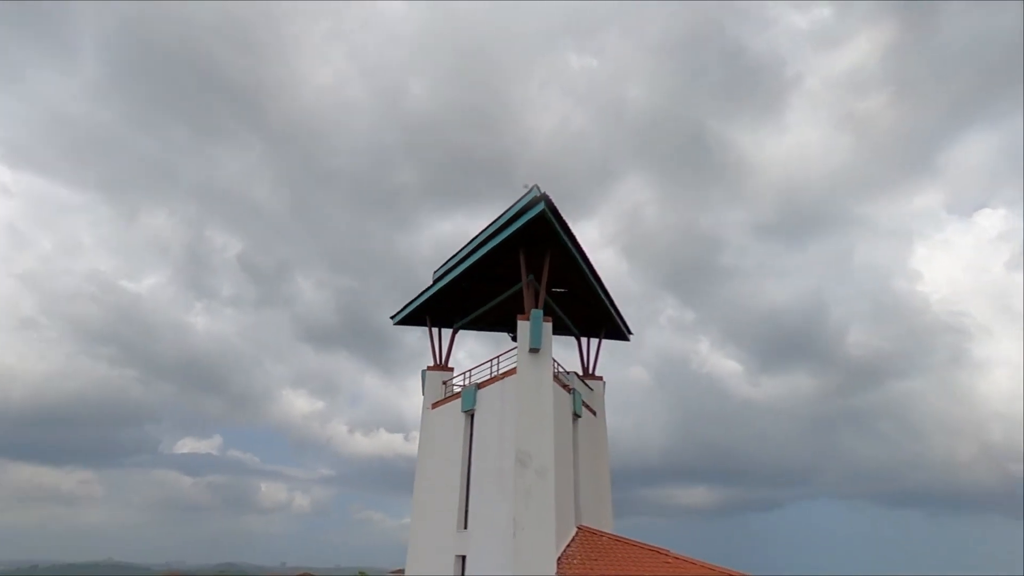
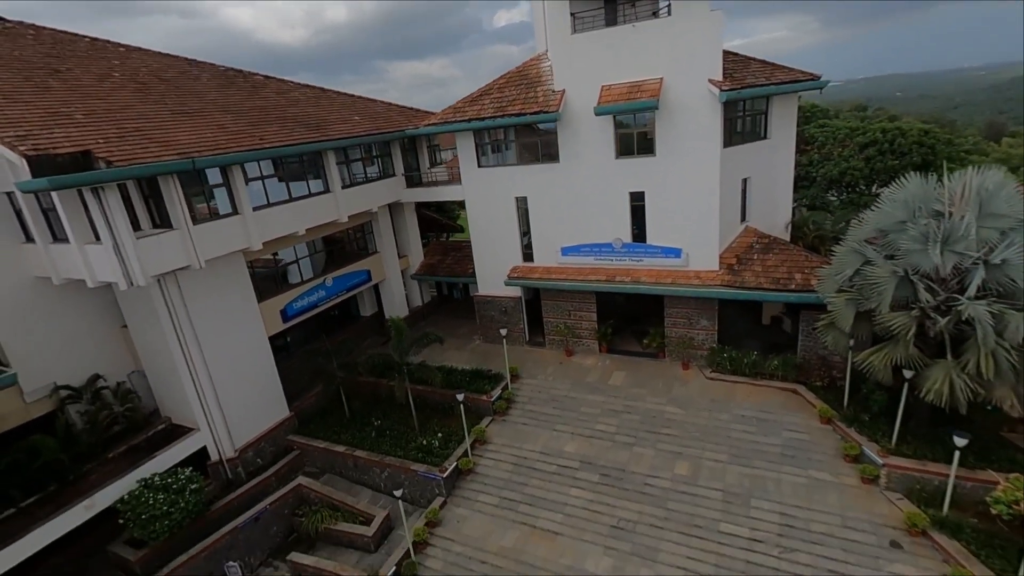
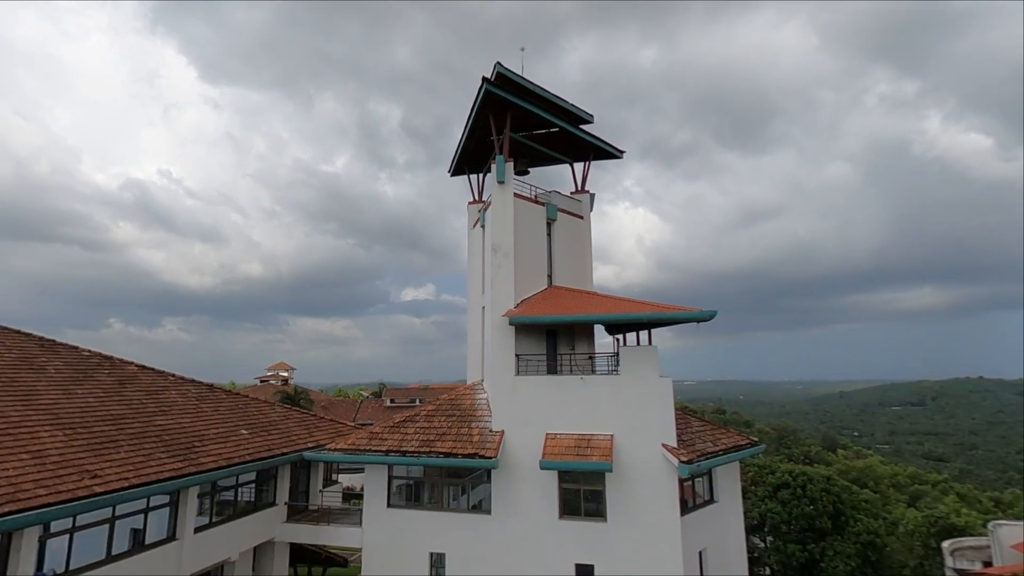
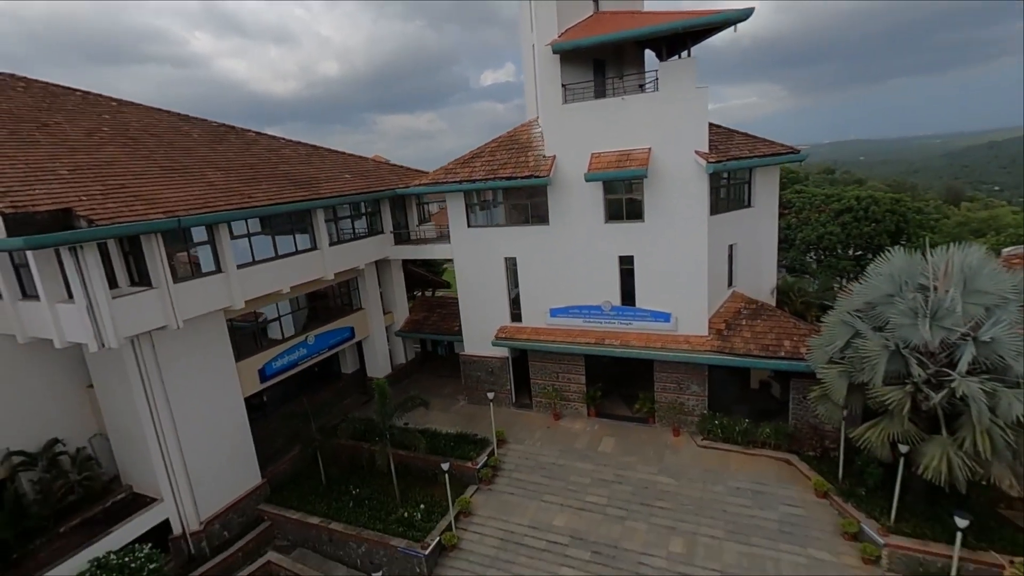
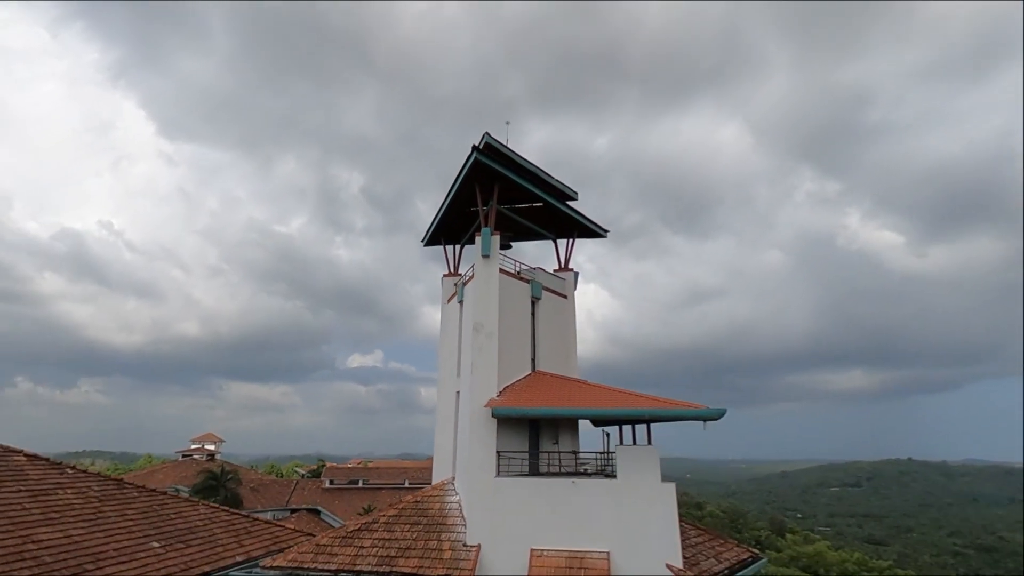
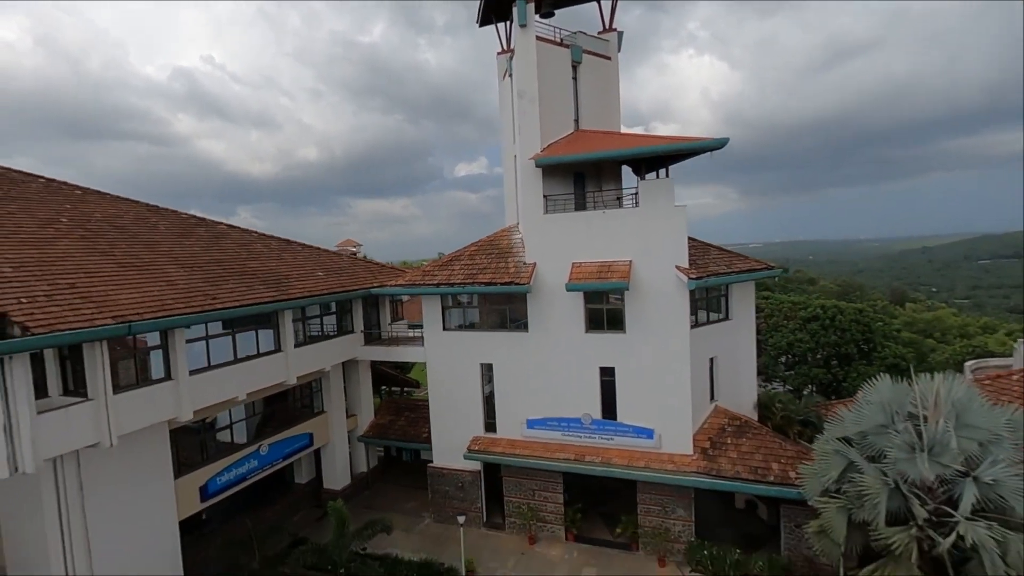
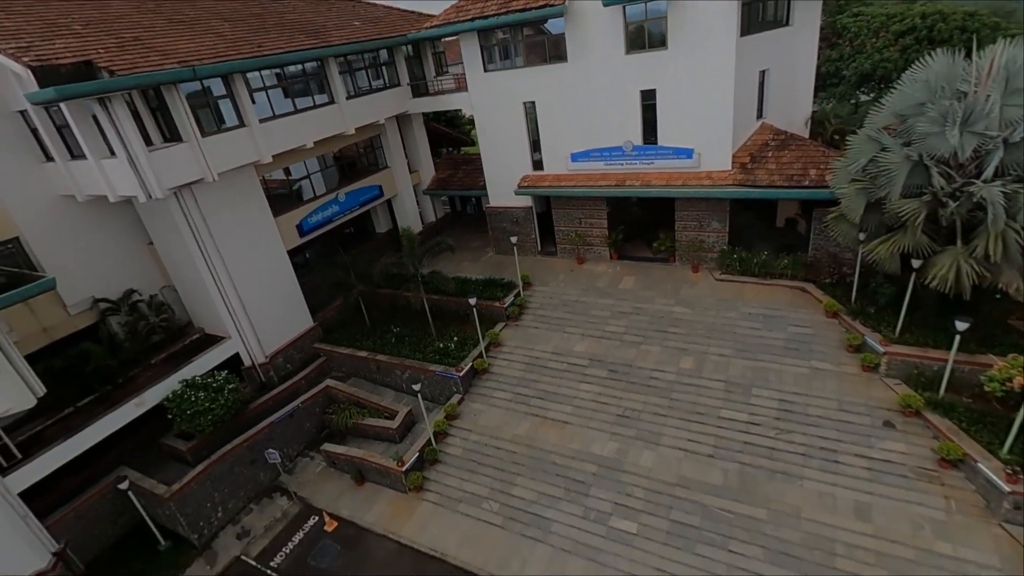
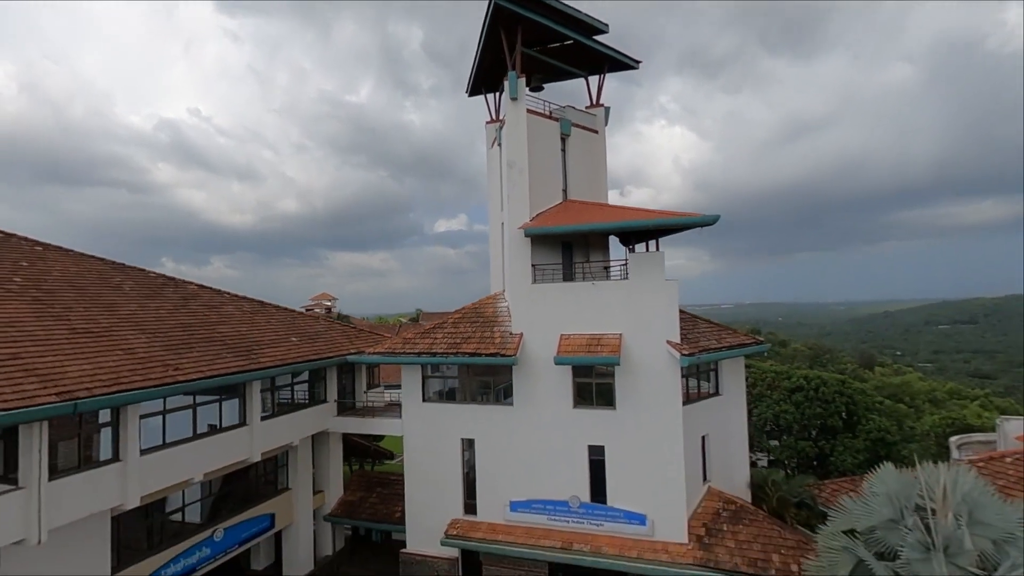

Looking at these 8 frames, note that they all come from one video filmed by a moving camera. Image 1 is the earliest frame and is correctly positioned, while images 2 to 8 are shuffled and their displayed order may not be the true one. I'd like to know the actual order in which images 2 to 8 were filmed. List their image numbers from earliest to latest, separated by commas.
5, 3, 8, 6, 4, 2, 7
